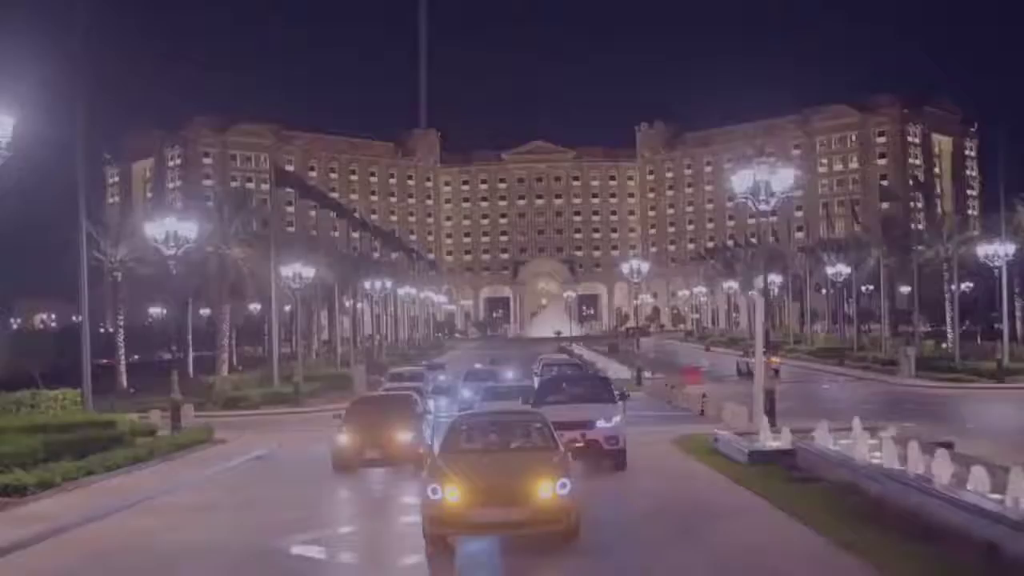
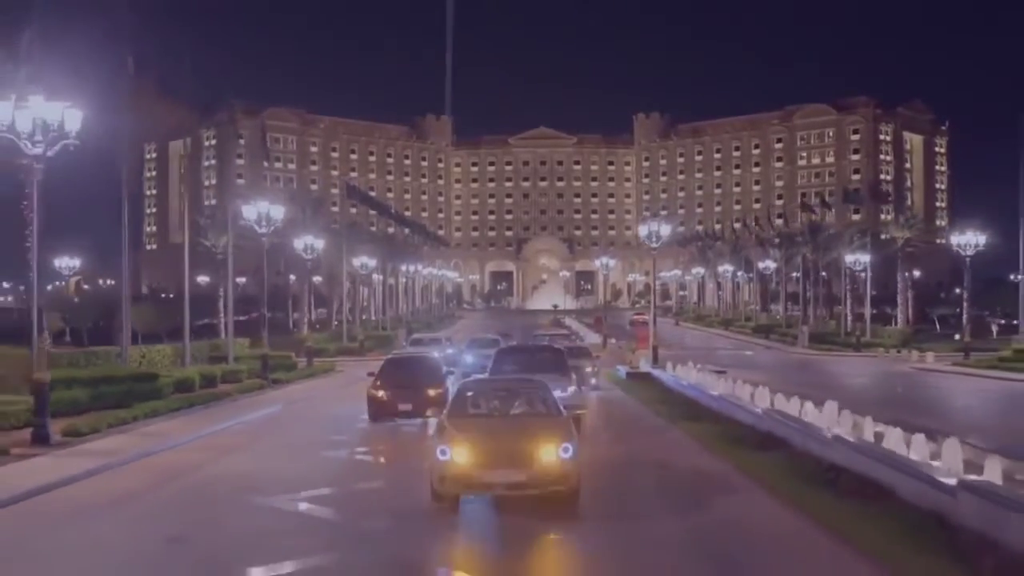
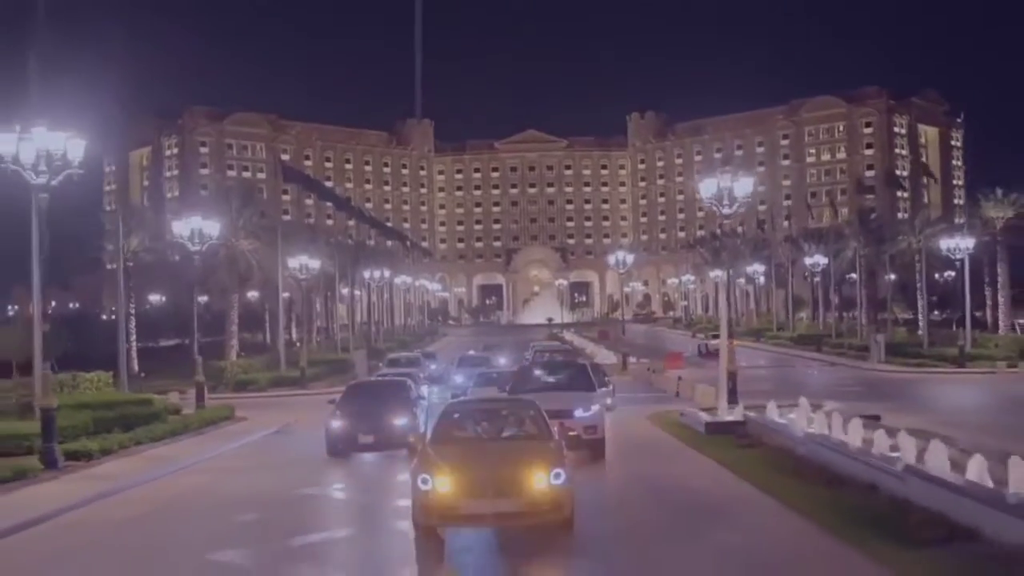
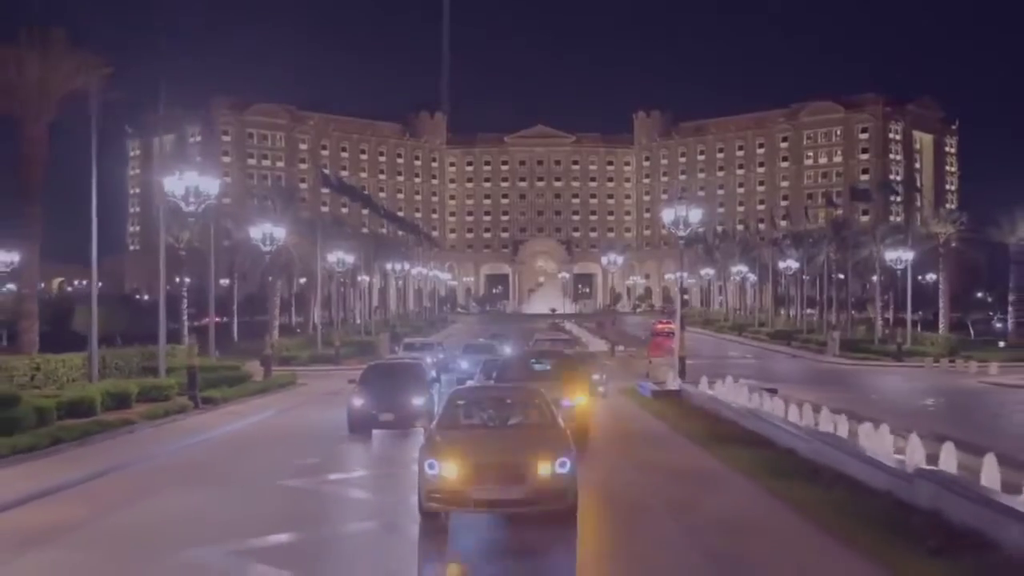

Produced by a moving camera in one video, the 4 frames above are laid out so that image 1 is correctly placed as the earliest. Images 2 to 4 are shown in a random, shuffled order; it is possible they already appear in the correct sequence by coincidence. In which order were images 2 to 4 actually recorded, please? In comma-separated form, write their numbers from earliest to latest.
3, 4, 2
